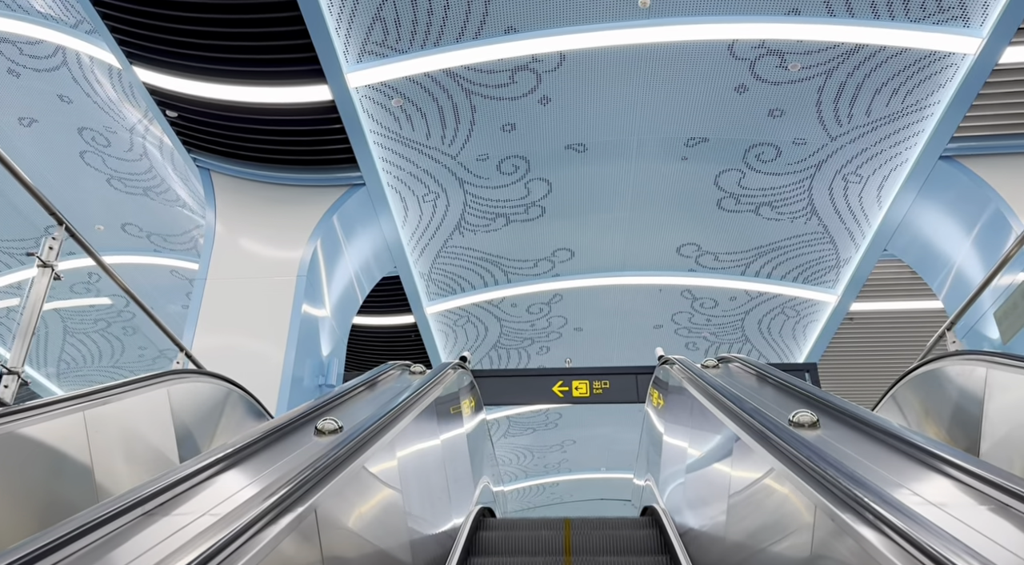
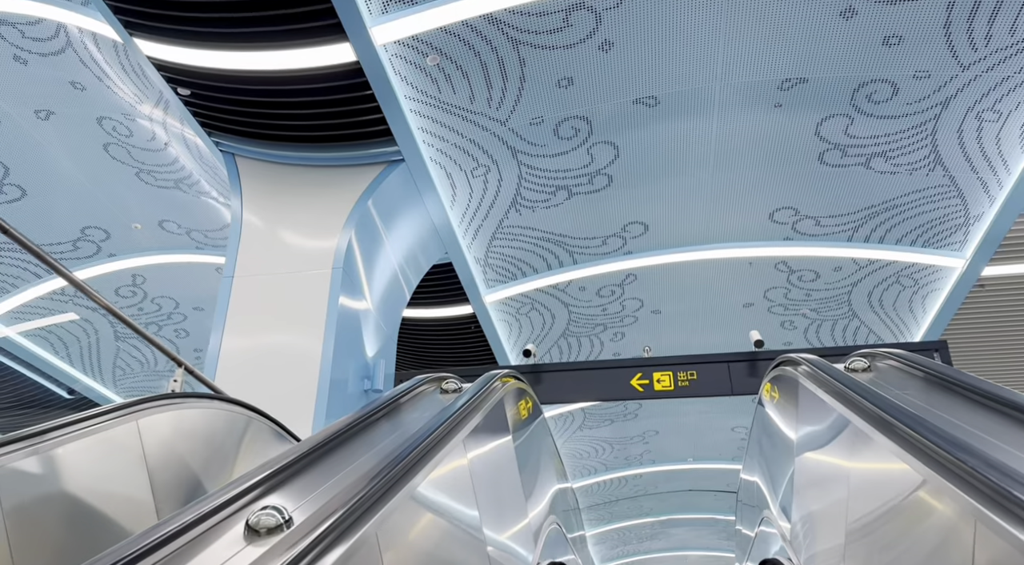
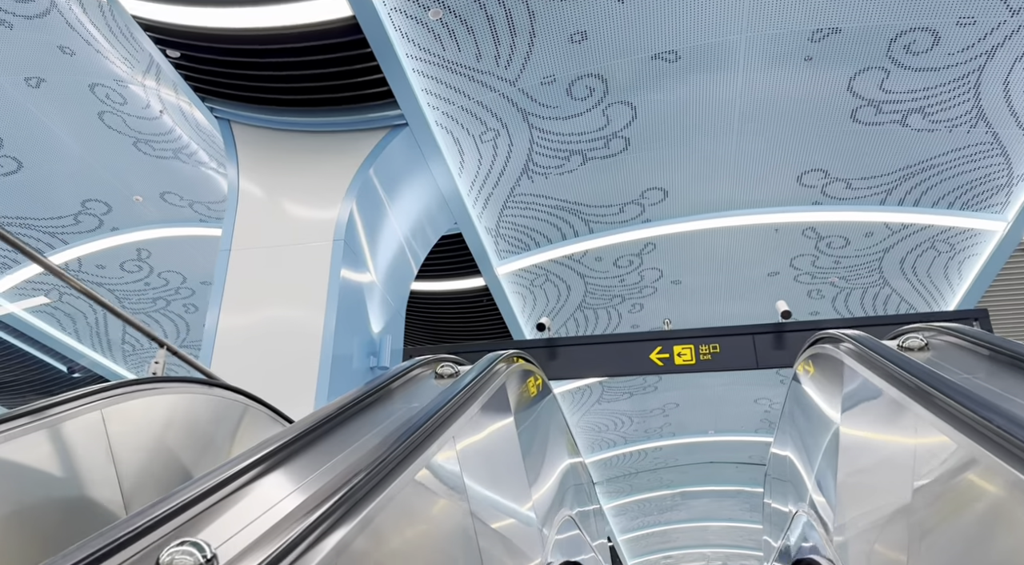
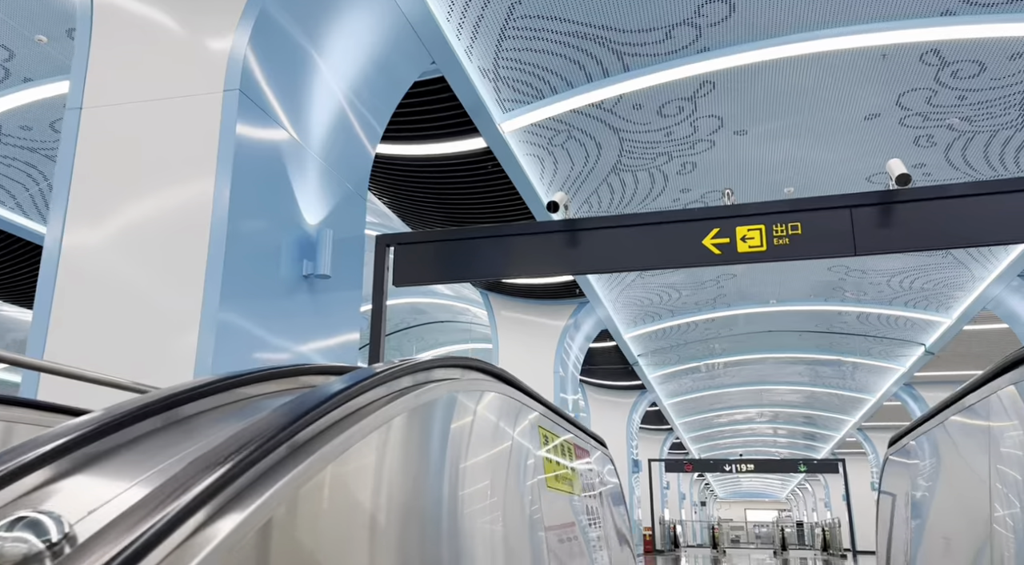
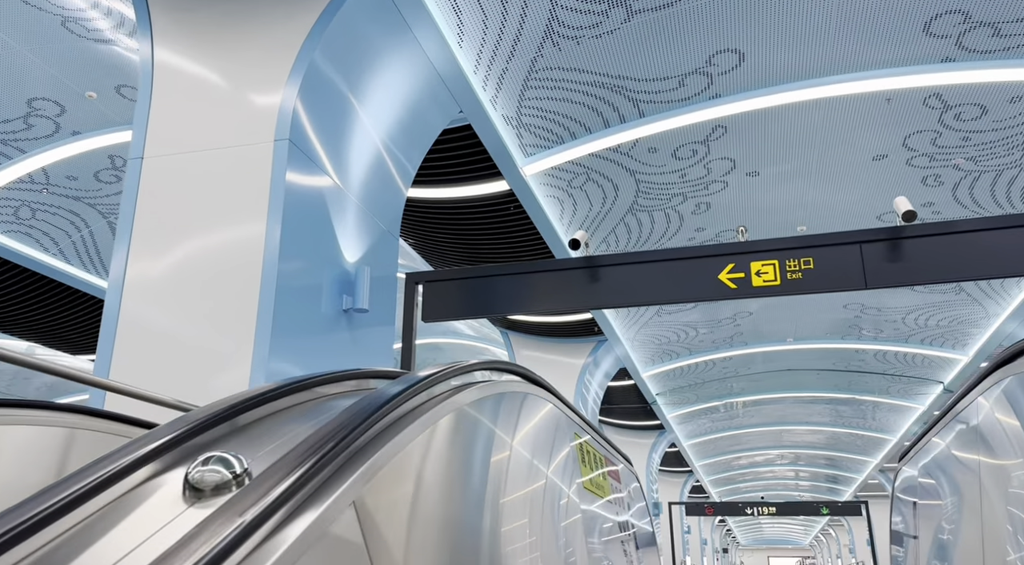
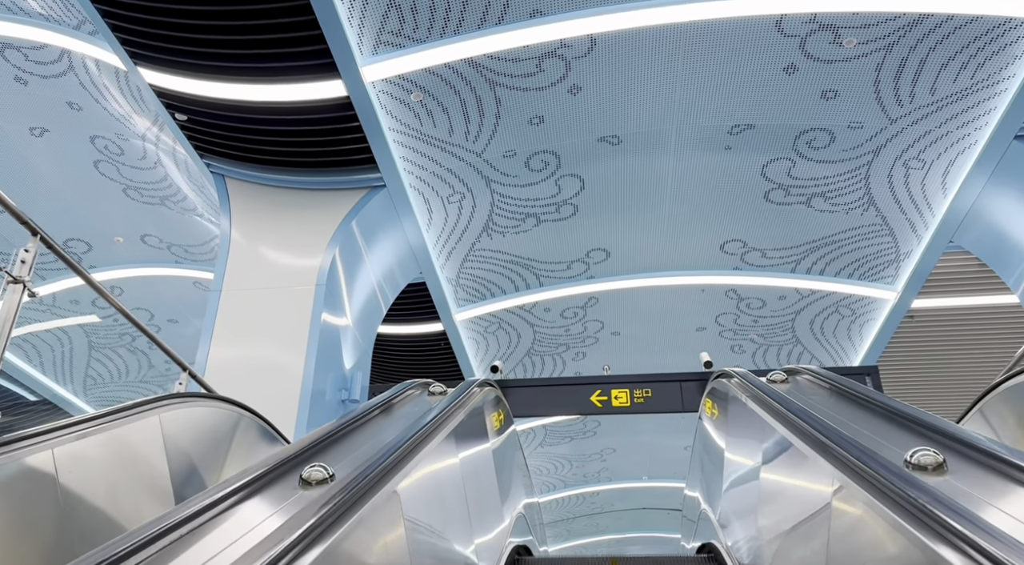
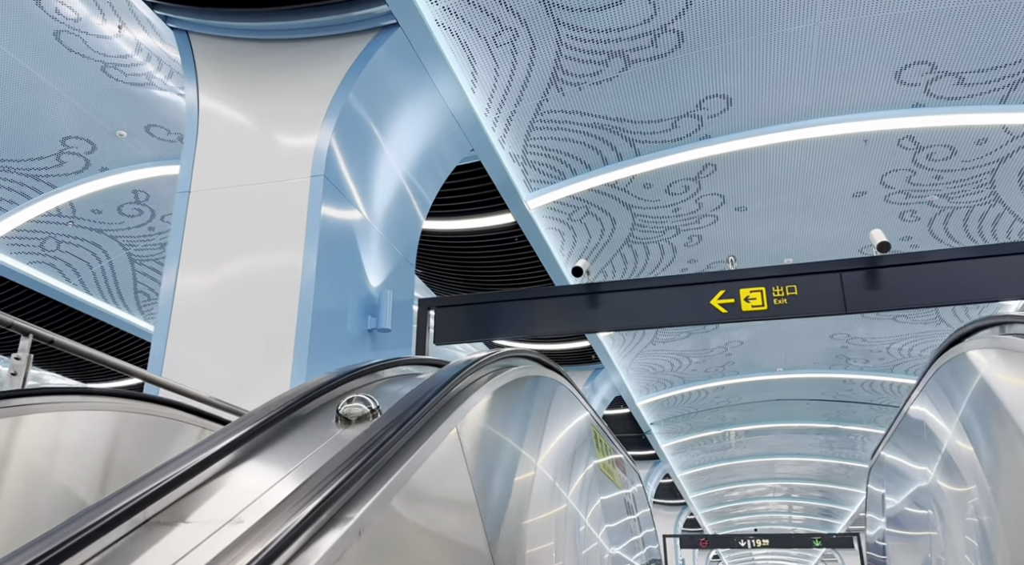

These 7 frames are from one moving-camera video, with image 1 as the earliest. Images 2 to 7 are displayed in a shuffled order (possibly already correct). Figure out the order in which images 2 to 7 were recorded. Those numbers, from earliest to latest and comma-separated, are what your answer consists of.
6, 2, 3, 7, 5, 4
